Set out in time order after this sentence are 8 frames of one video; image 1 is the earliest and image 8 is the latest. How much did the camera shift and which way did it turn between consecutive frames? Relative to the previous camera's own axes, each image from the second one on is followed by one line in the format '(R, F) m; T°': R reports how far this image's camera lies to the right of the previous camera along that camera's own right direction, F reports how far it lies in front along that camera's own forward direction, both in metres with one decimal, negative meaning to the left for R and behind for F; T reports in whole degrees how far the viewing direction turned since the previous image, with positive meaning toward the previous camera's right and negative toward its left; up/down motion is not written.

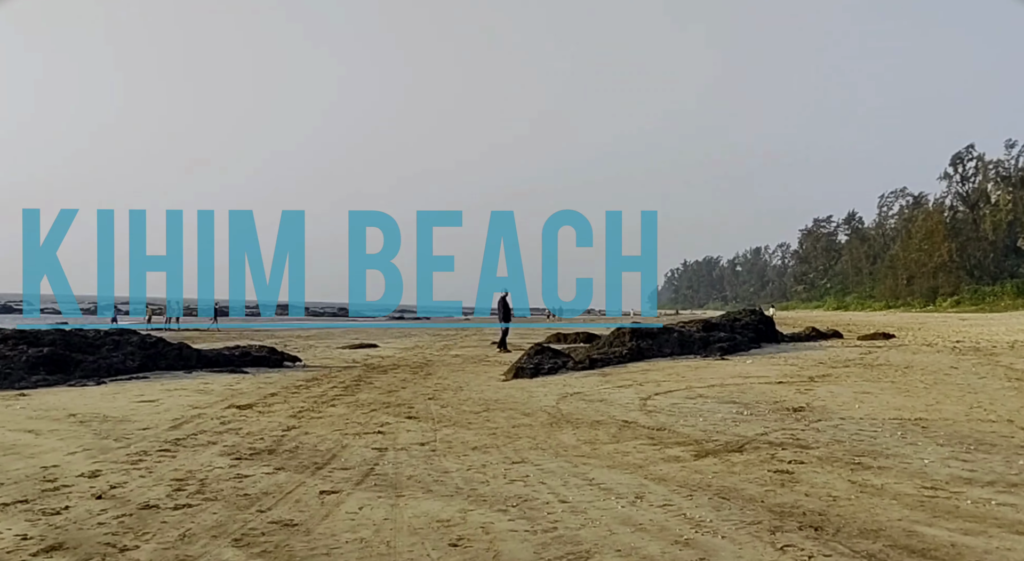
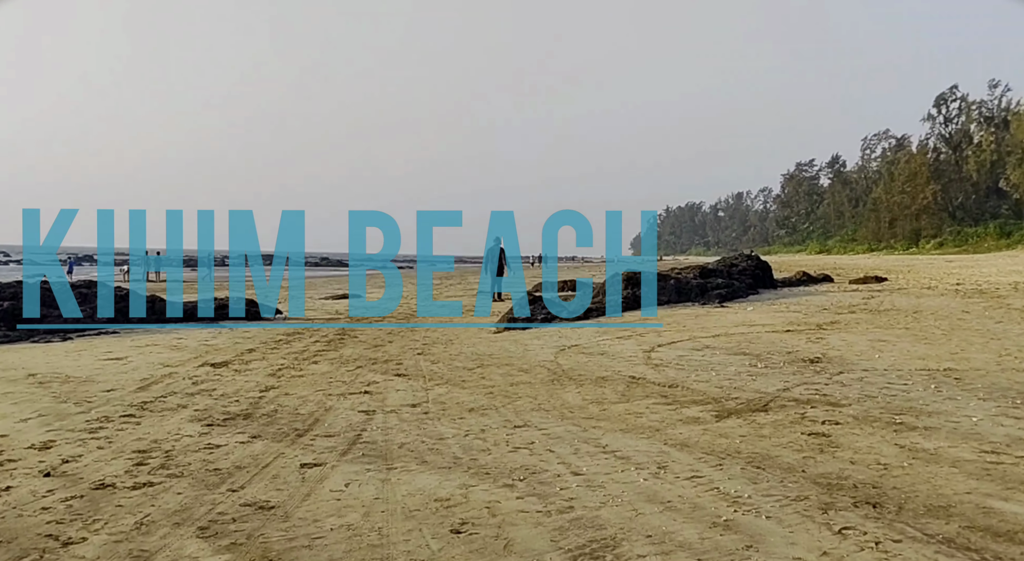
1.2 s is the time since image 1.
(-0.1, +0.9) m; +1°
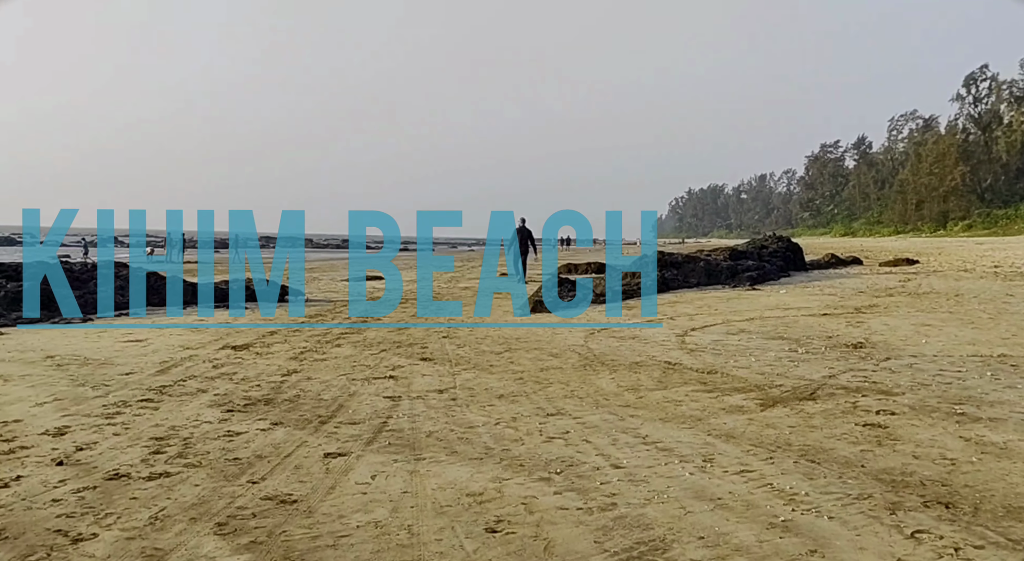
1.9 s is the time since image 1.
(-0.1, +0.4) m; -1°
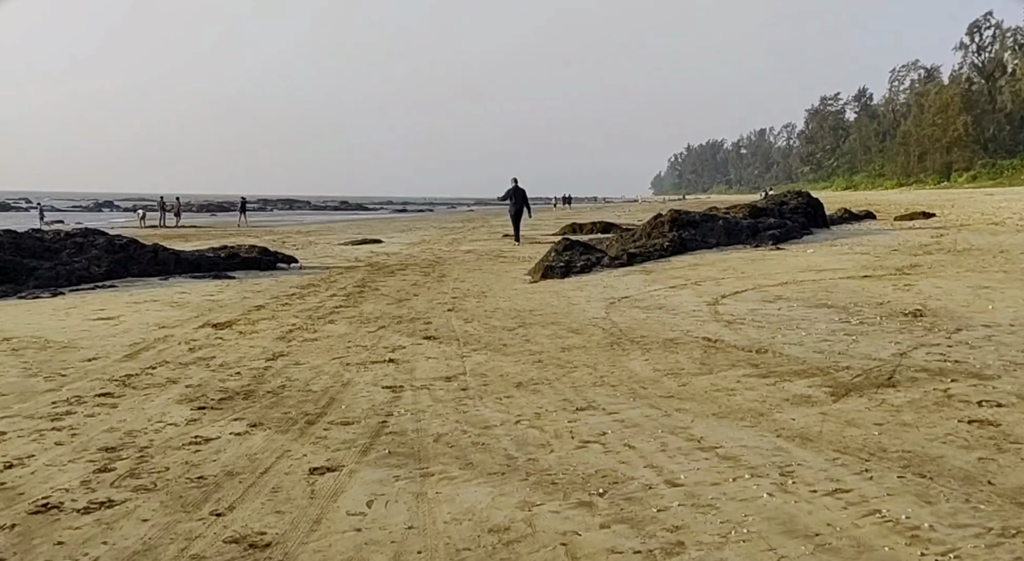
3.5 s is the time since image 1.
(-0.1, +1.3) m; 0°
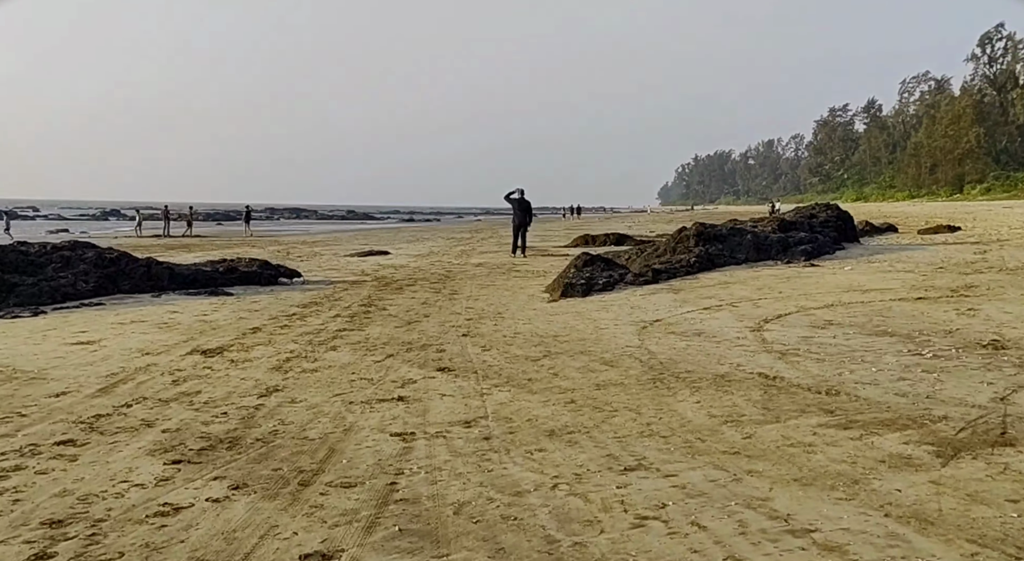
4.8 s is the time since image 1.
(-0.2, +1.1) m; 0°
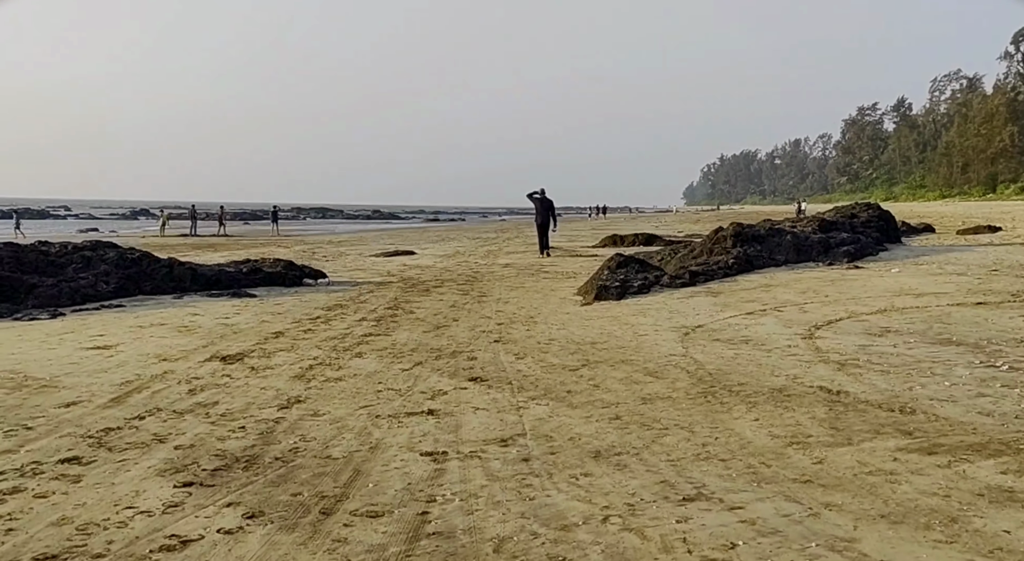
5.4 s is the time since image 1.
(-0.1, +0.6) m; -1°
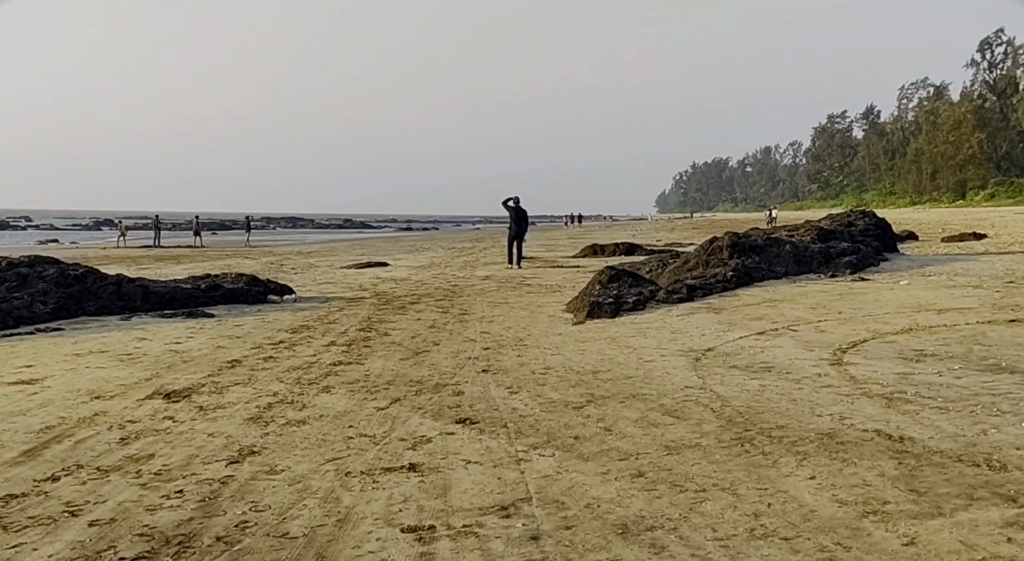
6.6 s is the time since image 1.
(-0.1, +1.2) m; +2°
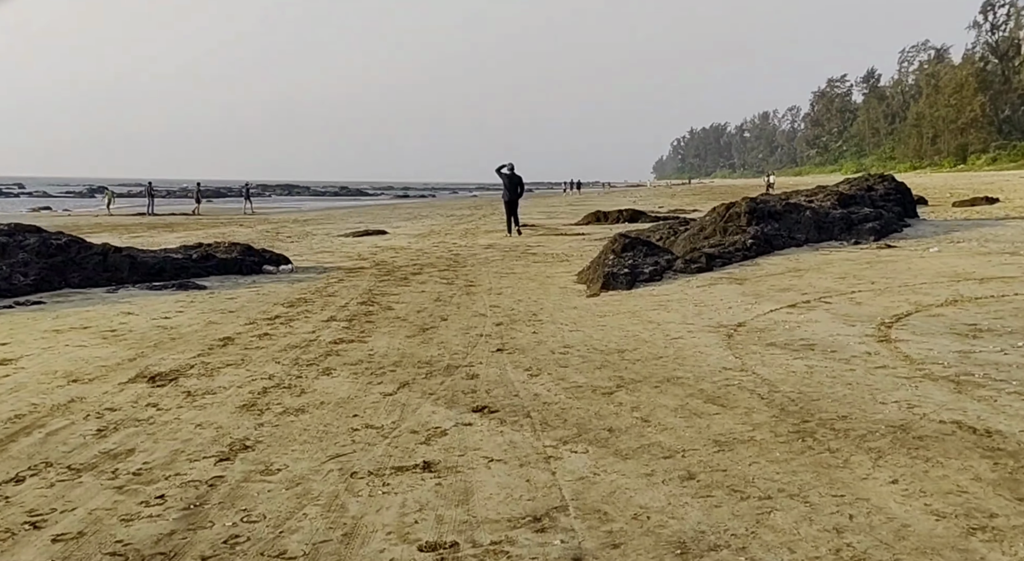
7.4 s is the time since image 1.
(-0.2, +0.7) m; 0°
